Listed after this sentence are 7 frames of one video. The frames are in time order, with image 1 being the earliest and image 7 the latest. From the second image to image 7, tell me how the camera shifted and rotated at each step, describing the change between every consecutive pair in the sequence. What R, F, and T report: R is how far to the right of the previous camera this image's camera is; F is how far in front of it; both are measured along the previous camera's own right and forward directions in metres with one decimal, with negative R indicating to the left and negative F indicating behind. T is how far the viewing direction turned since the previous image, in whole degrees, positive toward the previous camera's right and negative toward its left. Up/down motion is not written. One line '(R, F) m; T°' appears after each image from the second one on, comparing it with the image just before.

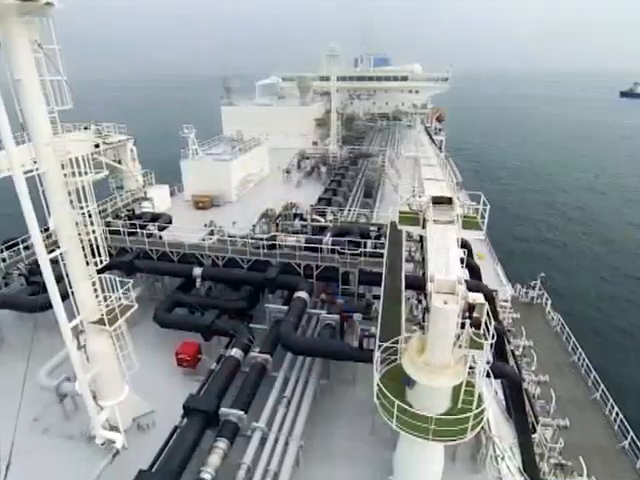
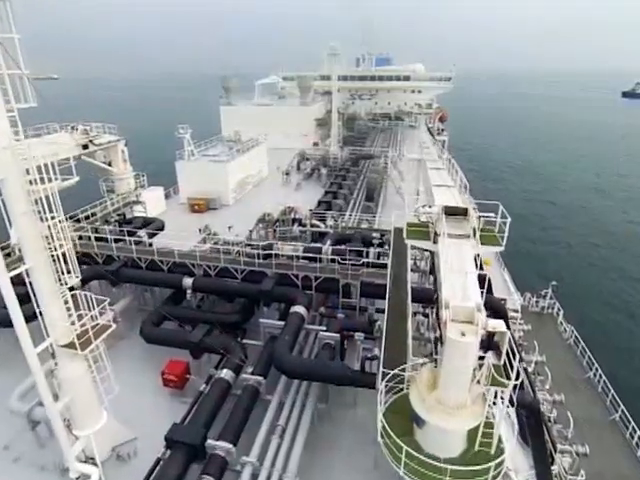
(+0.1, +1.1) m; 0°
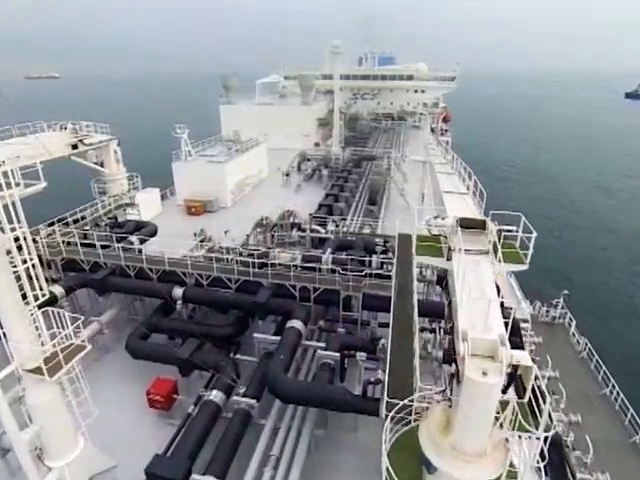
(+0.1, +1.0) m; 0°
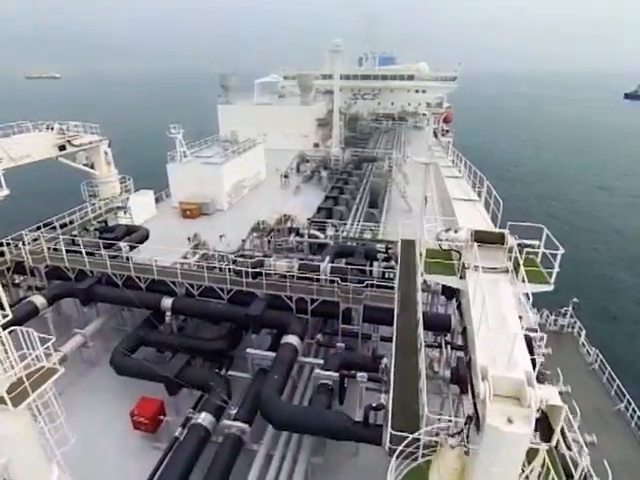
(+0.1, +0.9) m; 0°
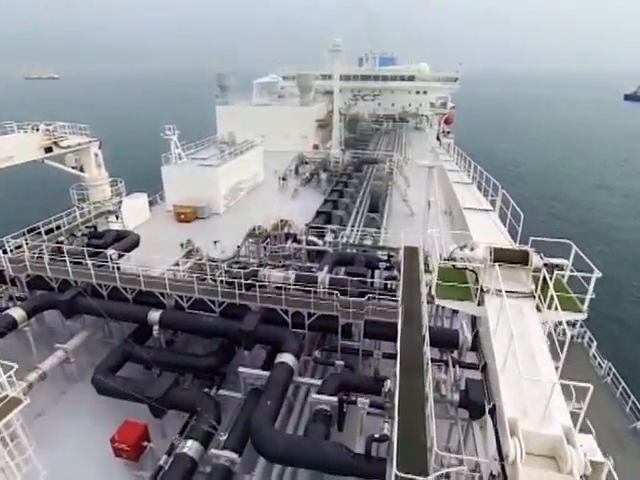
(+0.1, +0.9) m; 0°
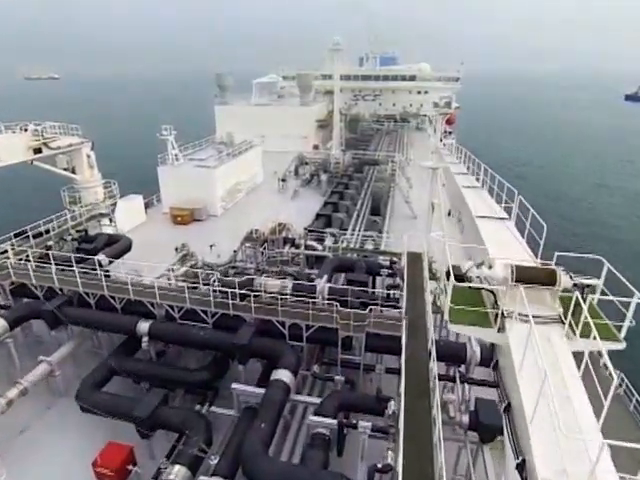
(+0.1, +0.7) m; 0°
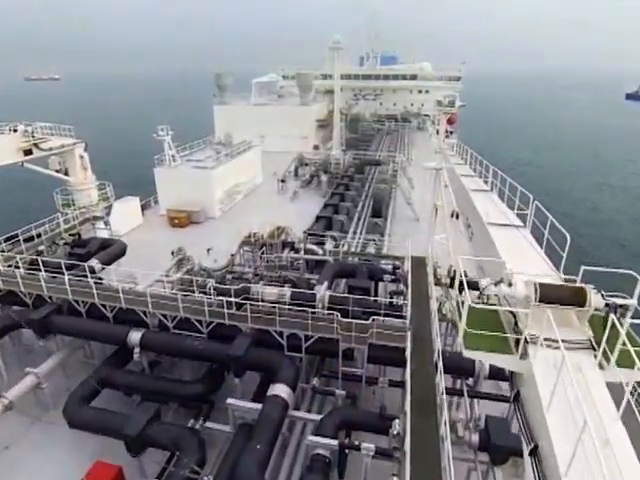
(0.0, +0.6) m; 0°
